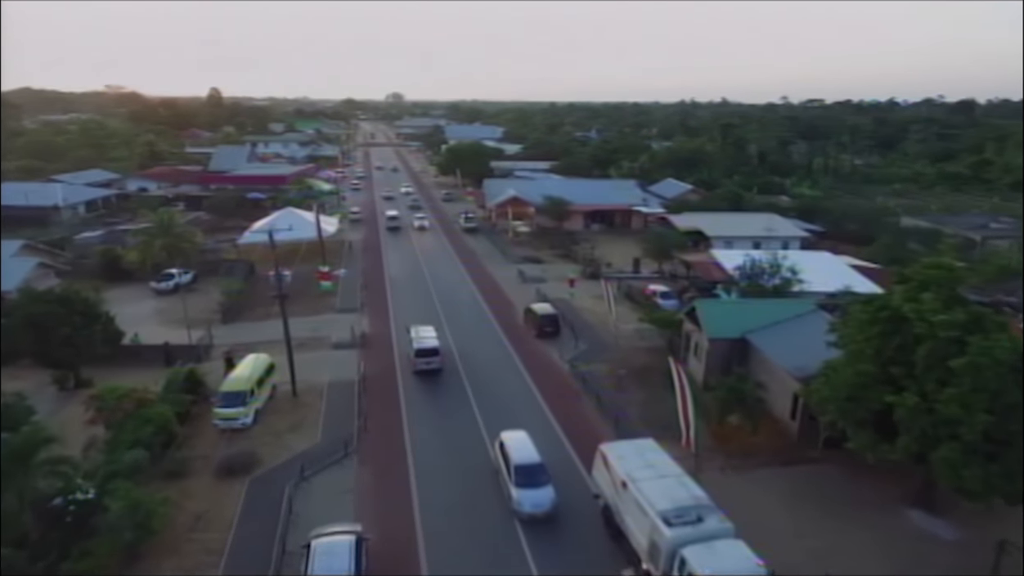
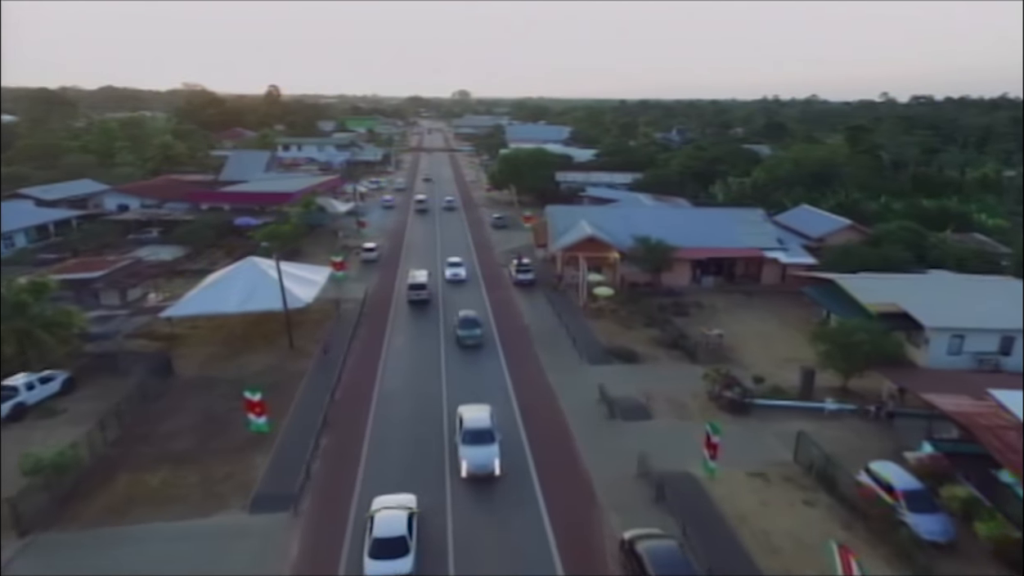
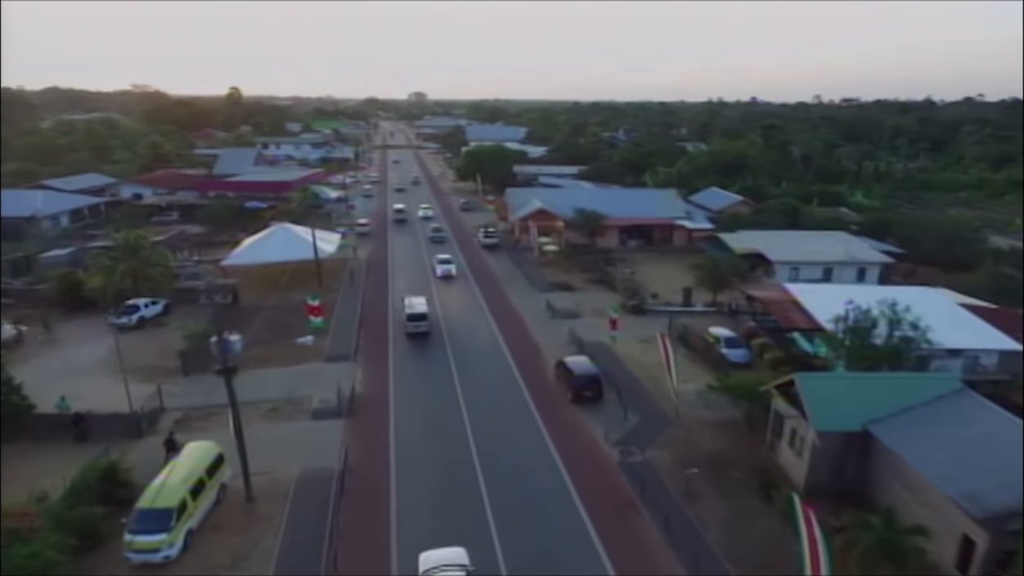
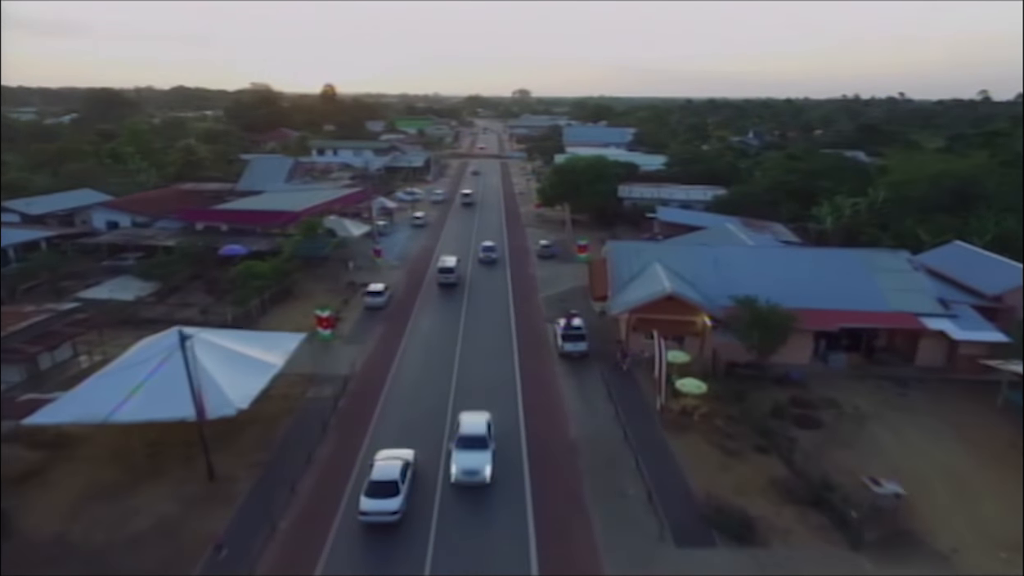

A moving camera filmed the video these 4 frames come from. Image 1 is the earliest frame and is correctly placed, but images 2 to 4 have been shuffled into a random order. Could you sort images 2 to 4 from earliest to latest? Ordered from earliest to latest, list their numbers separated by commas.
3, 2, 4
